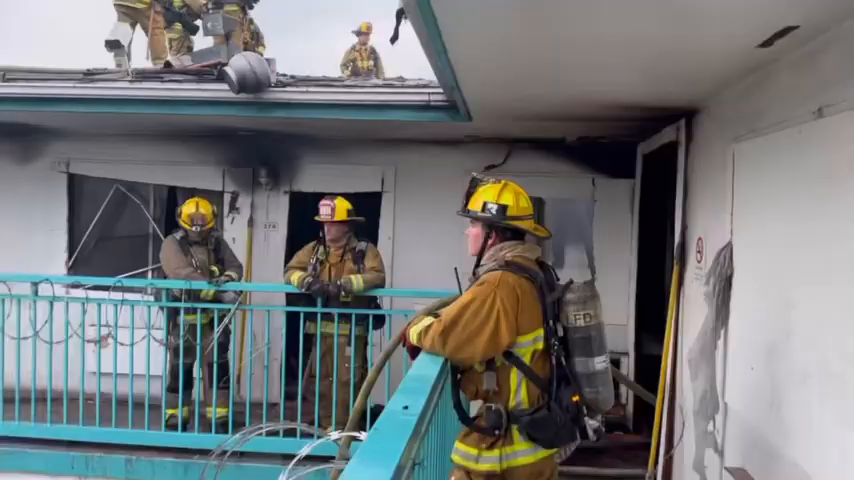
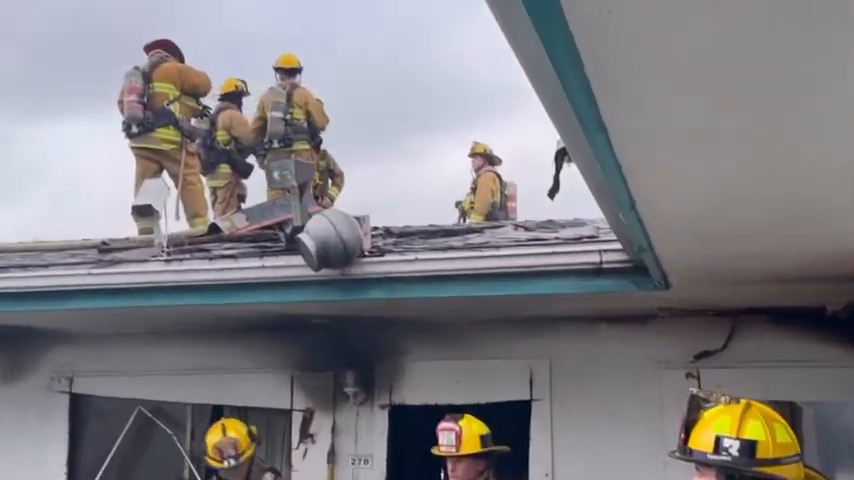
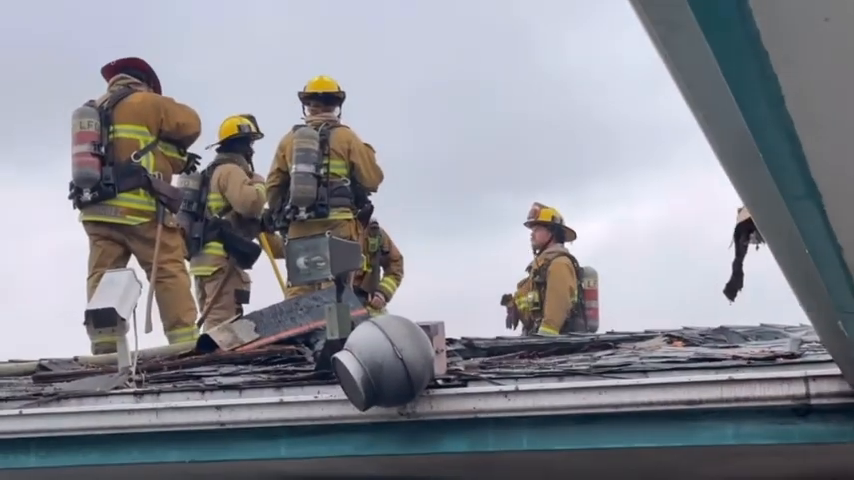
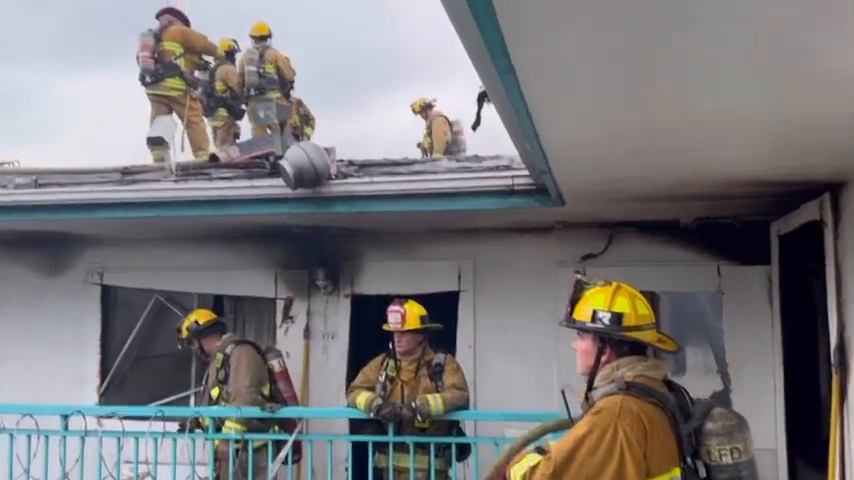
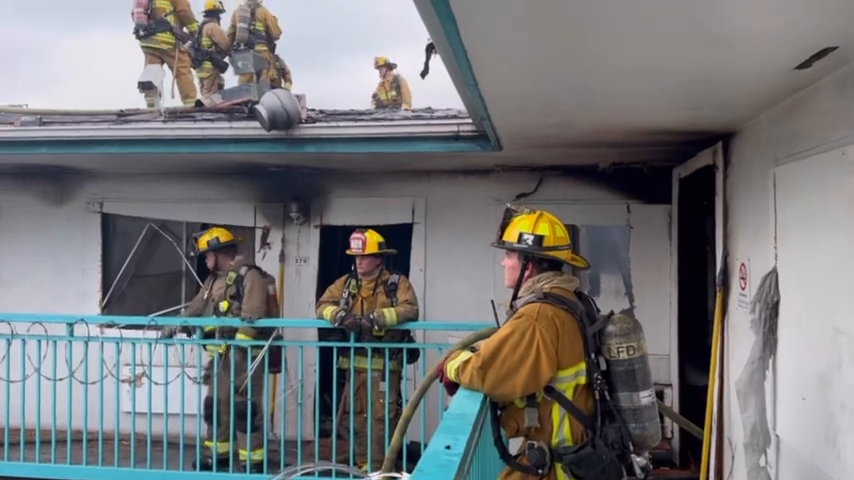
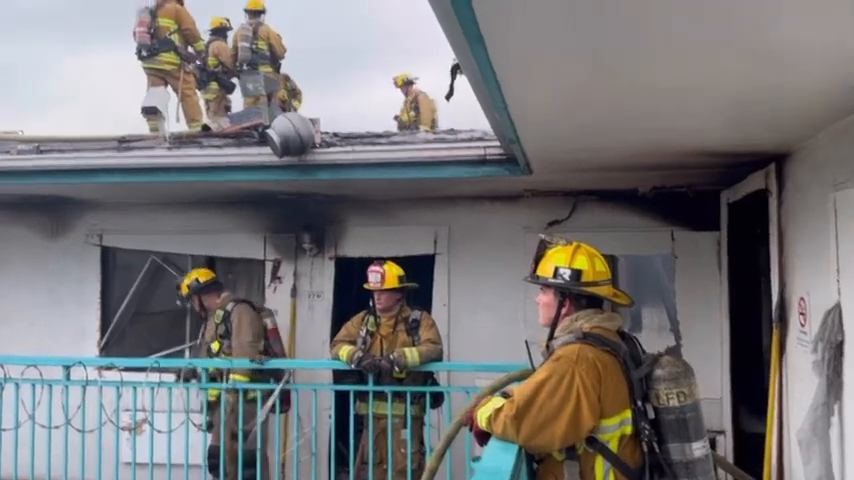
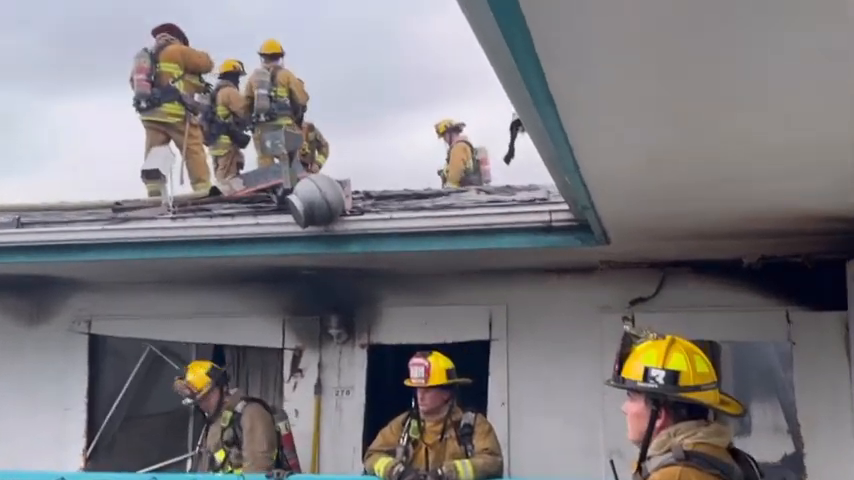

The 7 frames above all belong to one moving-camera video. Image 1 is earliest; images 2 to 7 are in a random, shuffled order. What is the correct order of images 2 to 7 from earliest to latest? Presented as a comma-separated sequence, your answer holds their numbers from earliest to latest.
5, 6, 4, 7, 2, 3
